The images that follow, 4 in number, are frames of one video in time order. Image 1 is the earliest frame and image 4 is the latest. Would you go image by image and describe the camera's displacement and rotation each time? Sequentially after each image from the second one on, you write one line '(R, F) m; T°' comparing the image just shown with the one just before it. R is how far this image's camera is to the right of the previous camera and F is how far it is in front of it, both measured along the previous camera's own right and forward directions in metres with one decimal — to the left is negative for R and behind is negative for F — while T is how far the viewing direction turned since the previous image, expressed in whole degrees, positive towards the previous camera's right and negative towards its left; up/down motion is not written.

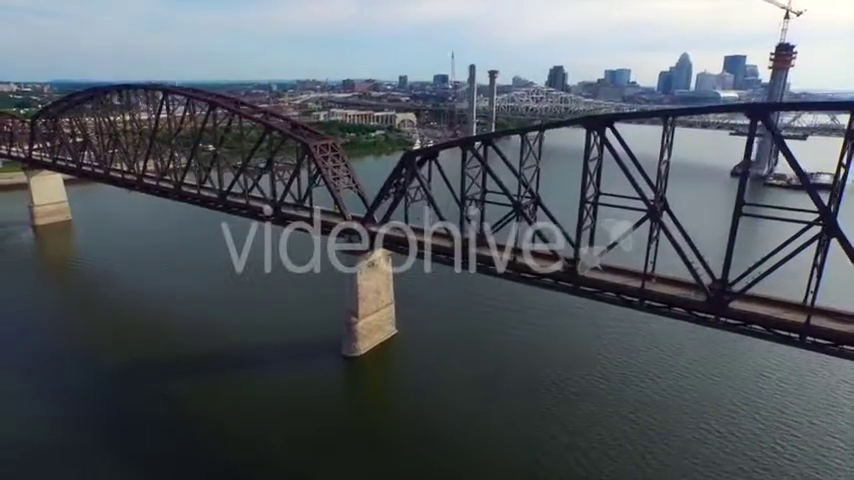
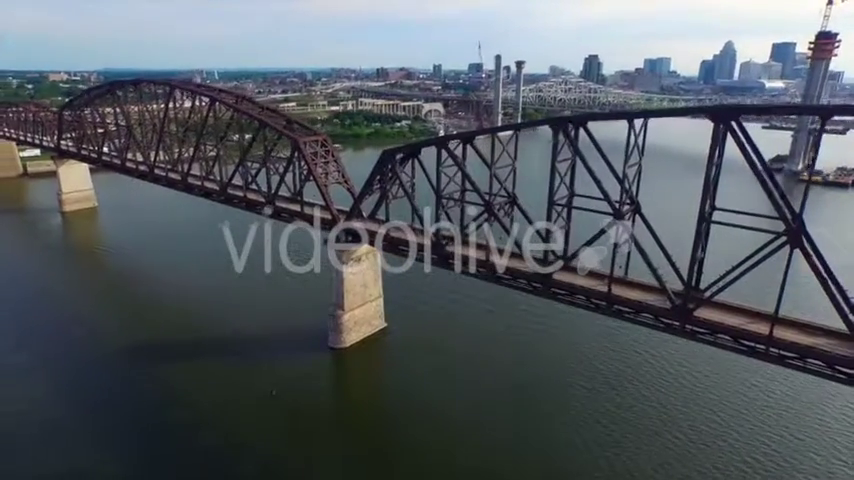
(+2.2, -0.1) m; -4°
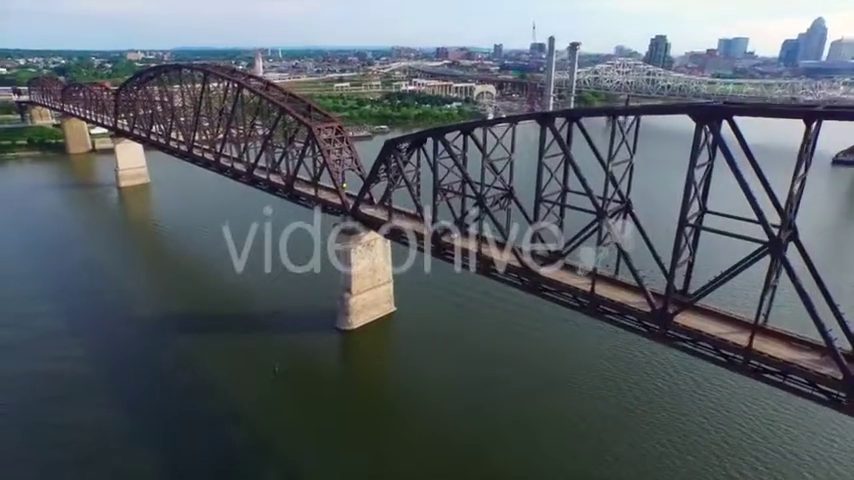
(+2.3, -0.2) m; -6°
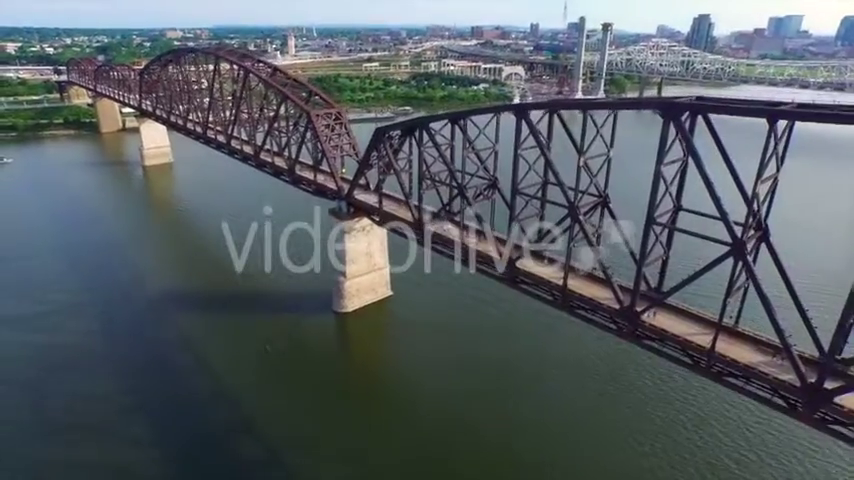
(+1.8, -0.1) m; -4°
